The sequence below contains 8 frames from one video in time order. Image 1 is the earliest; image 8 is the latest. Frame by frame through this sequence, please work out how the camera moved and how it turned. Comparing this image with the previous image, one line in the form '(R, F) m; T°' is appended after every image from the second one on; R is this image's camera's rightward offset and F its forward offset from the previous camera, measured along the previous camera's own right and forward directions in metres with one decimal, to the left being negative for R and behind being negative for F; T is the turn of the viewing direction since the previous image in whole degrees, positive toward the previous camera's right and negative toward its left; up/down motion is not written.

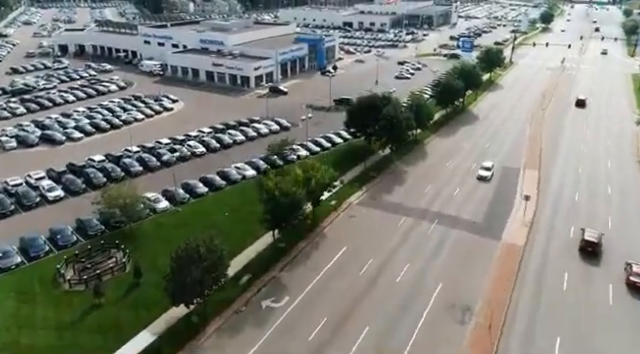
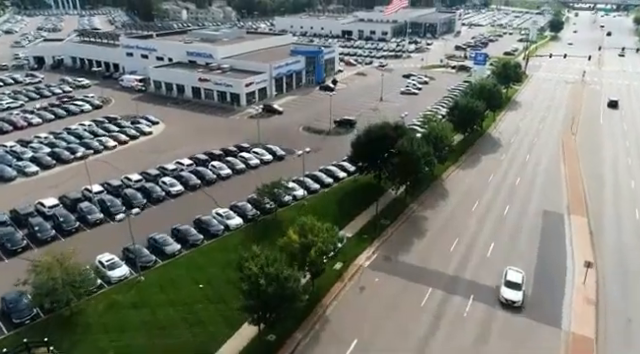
(-0.2, +7.9) m; 0°
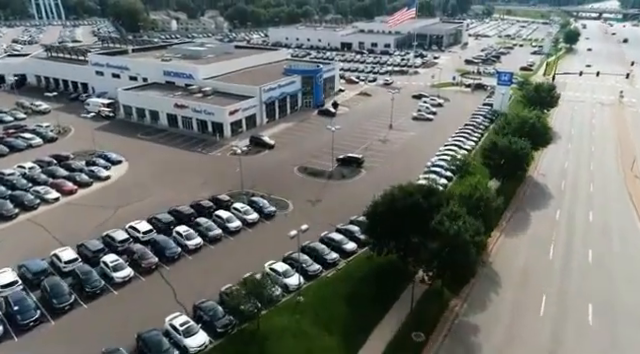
(-0.3, +11.2) m; 0°
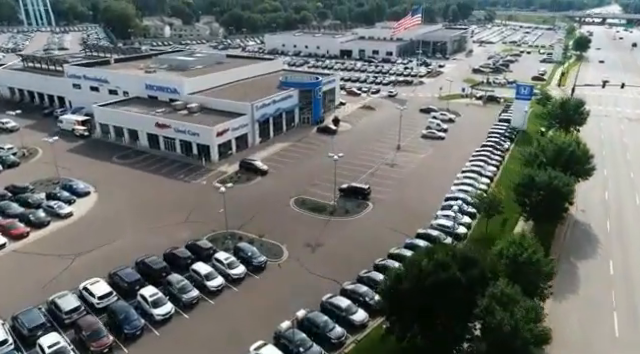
(-0.2, +6.8) m; 0°
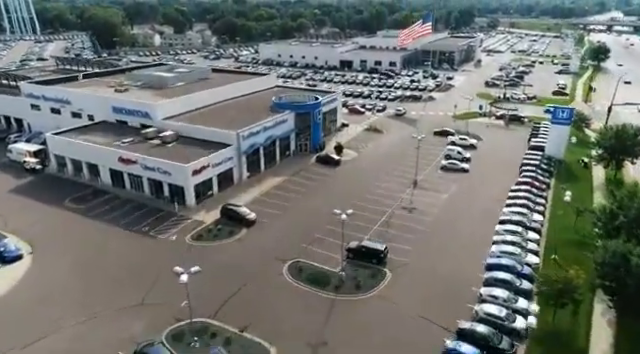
(-0.3, +9.7) m; 0°
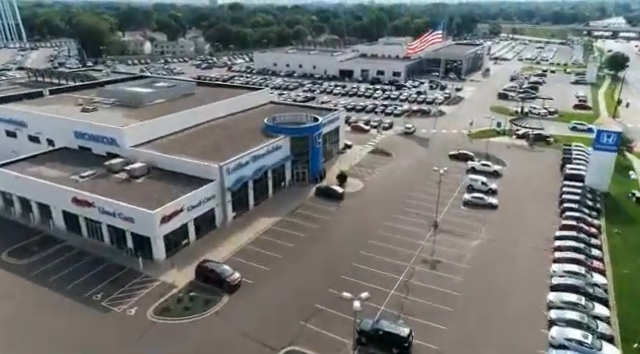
(-0.2, +8.1) m; 0°
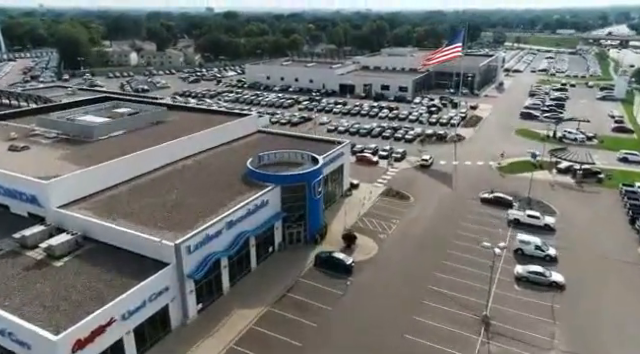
(-0.2, +11.5) m; 0°
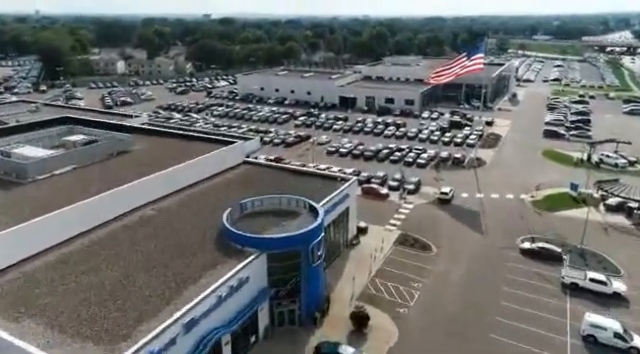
(-0.2, +9.2) m; 0°
